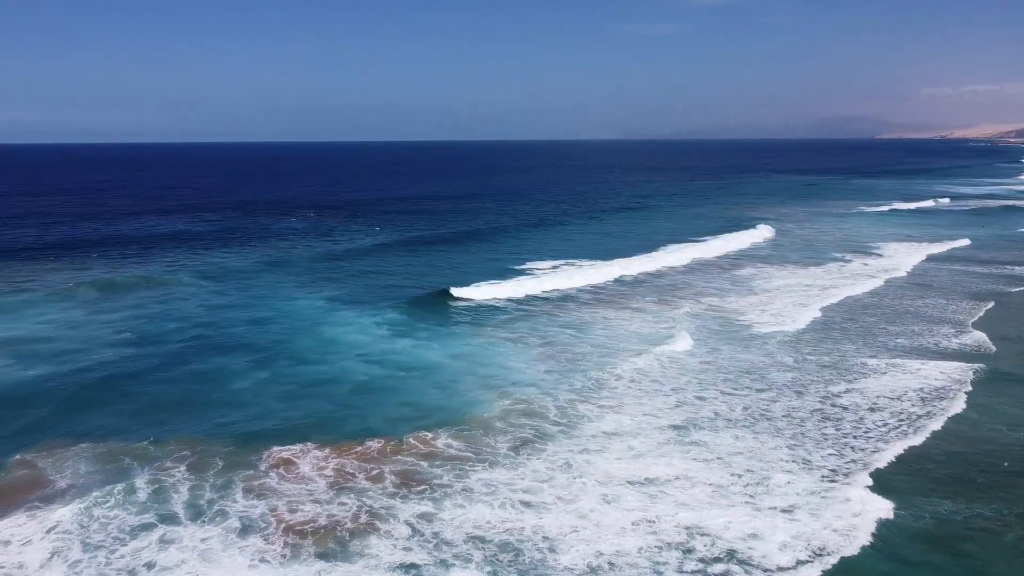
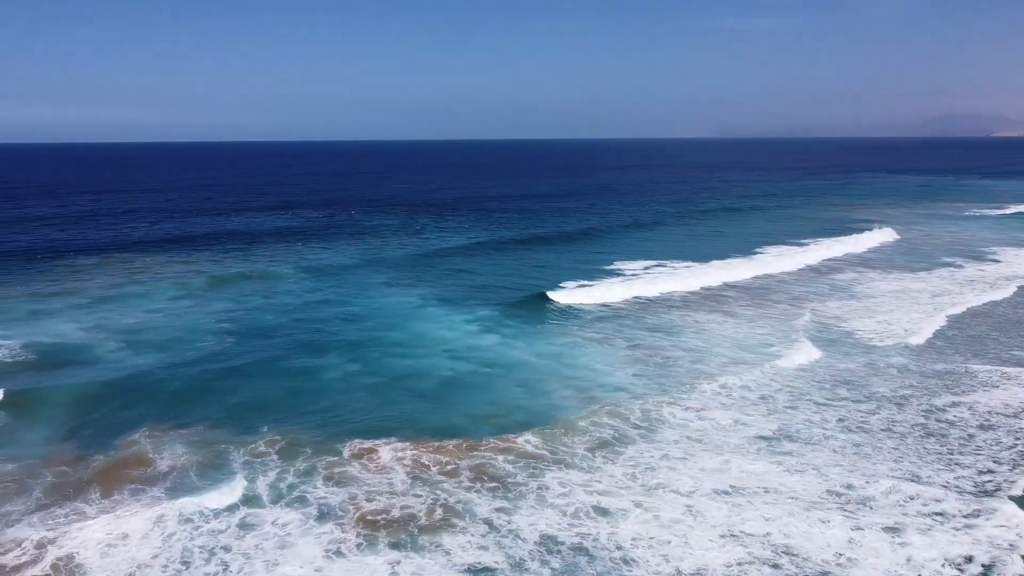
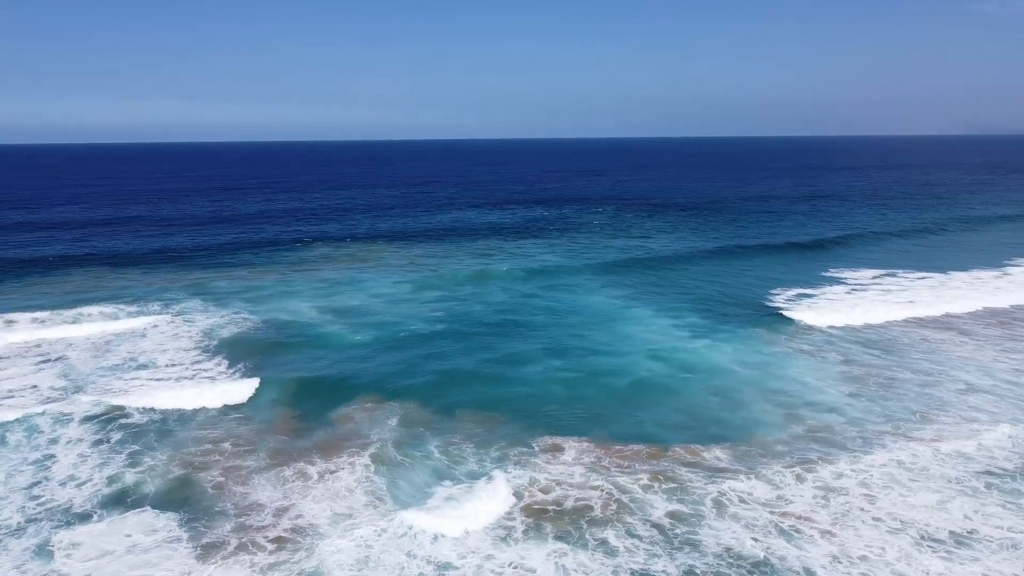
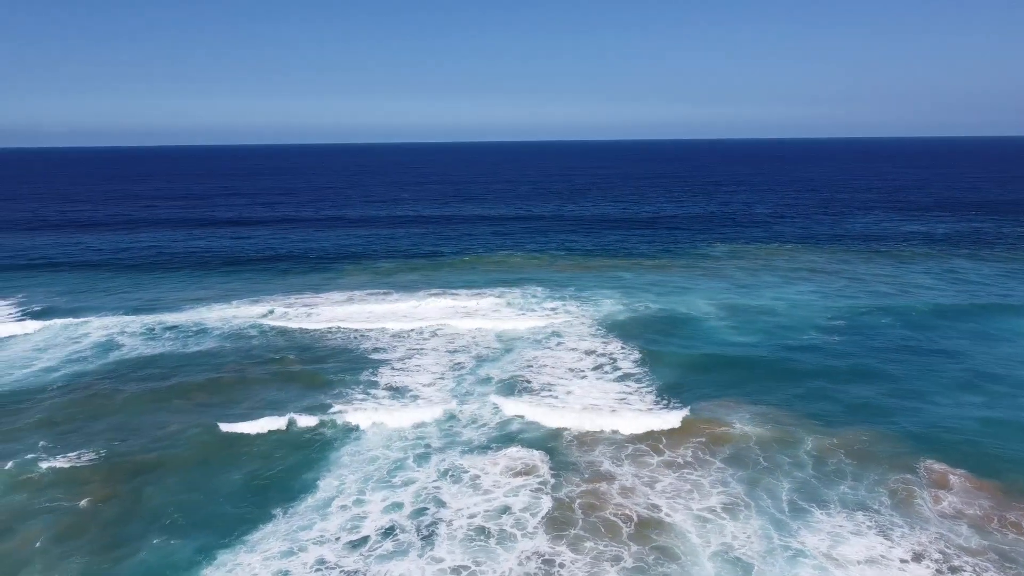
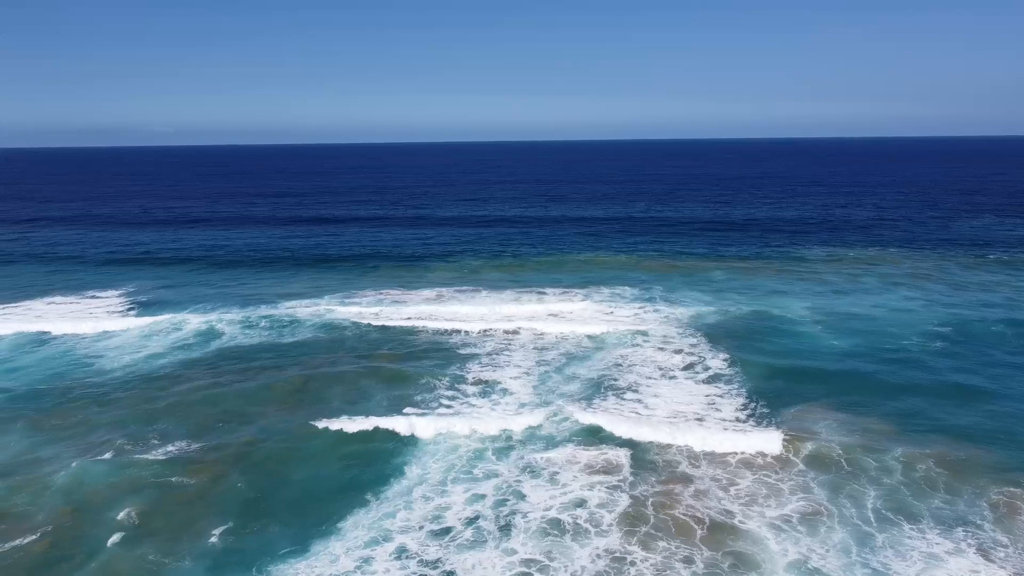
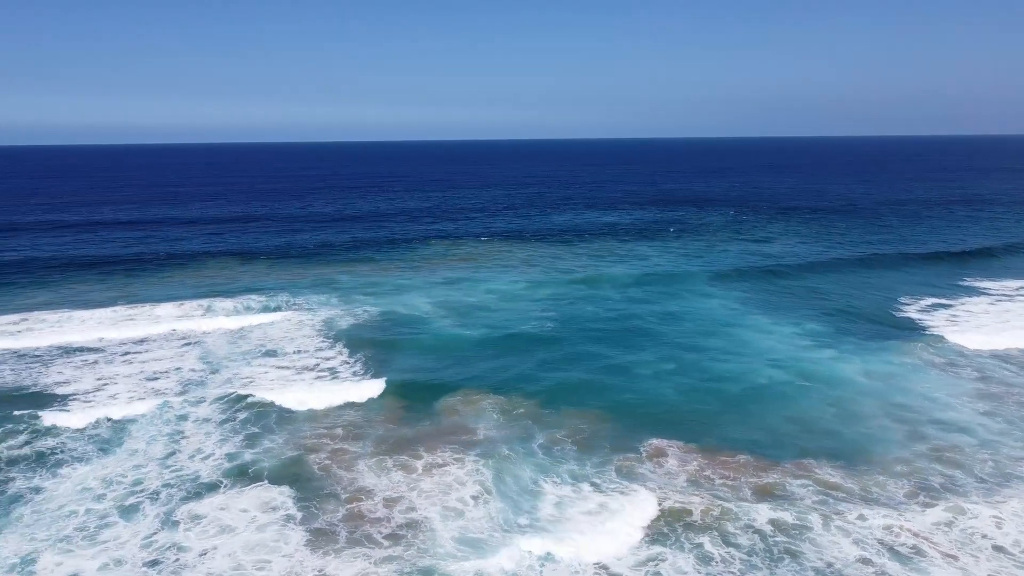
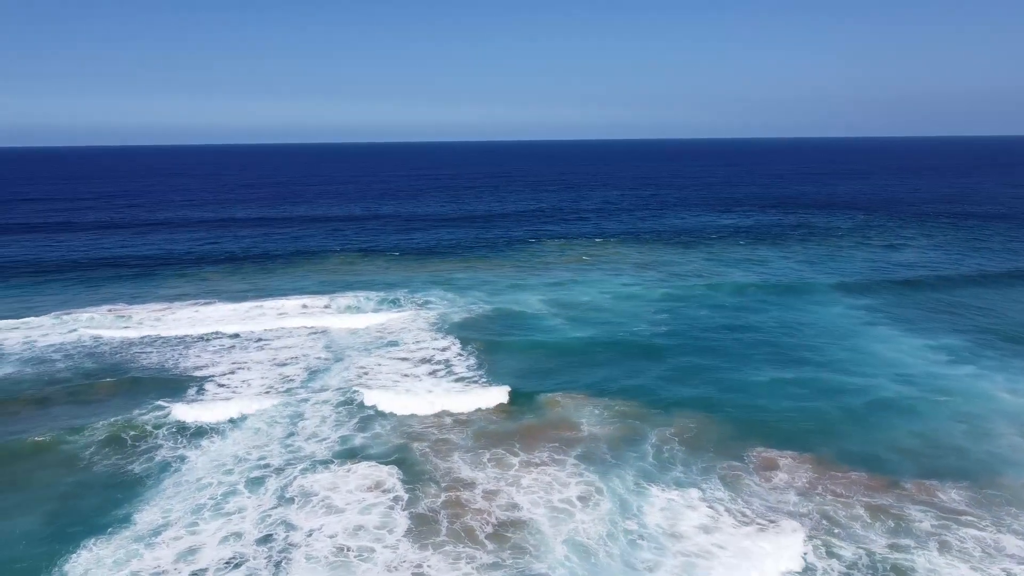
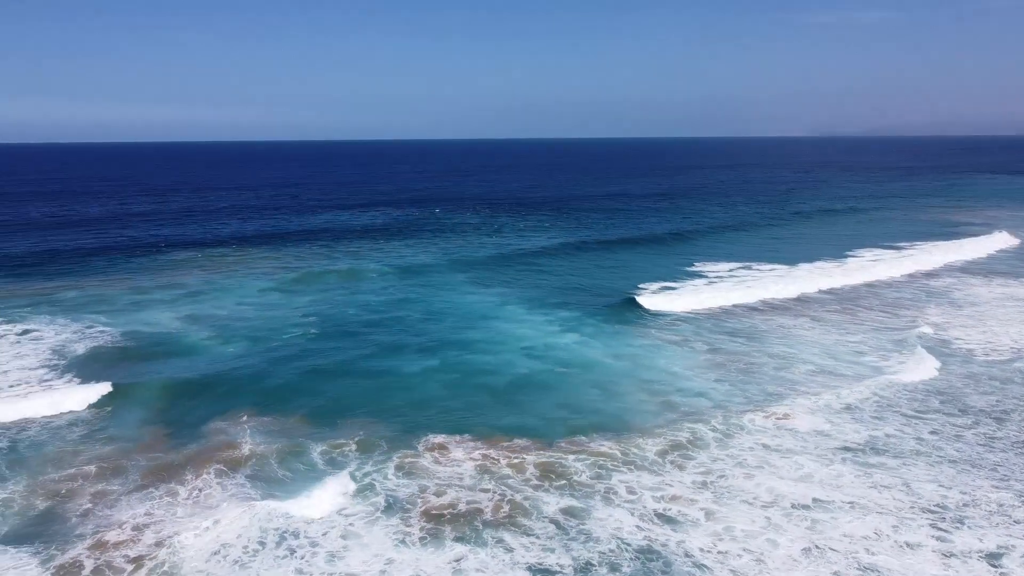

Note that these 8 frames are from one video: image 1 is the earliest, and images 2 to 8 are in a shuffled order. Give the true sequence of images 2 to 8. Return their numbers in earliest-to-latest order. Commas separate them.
2, 8, 3, 6, 7, 4, 5
